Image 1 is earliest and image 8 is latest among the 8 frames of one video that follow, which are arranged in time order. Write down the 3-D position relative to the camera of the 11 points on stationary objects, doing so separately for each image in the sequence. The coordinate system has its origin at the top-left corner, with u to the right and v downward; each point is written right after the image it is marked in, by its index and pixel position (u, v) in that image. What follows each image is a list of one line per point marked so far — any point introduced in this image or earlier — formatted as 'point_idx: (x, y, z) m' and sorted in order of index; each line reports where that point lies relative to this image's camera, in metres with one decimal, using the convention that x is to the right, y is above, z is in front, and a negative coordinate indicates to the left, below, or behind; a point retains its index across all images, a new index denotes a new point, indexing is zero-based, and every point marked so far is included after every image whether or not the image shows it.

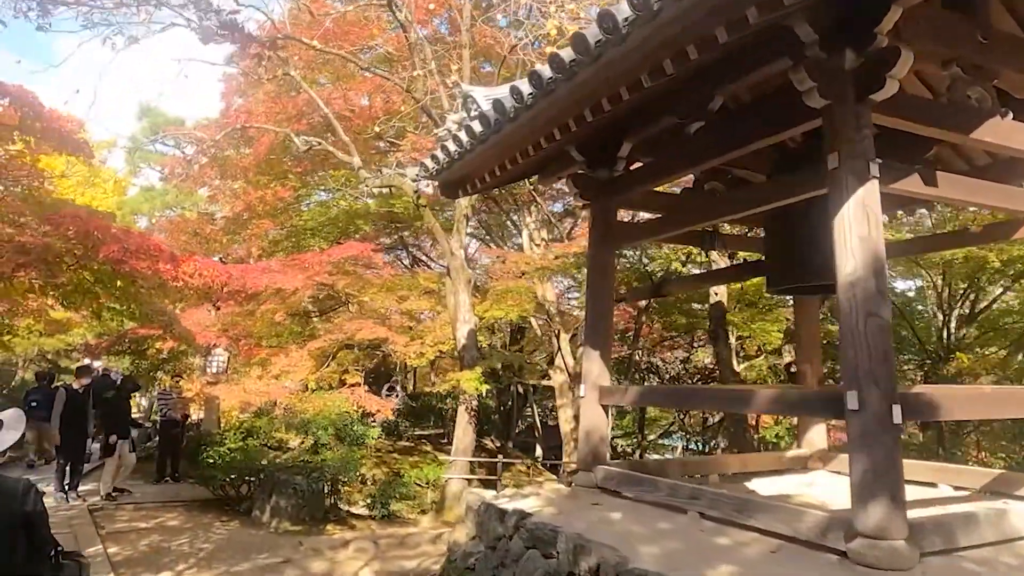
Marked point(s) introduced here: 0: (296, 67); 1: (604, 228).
0: (-3.1, +3.2, +10.0) m
1: (+0.8, +0.5, +6.0) m
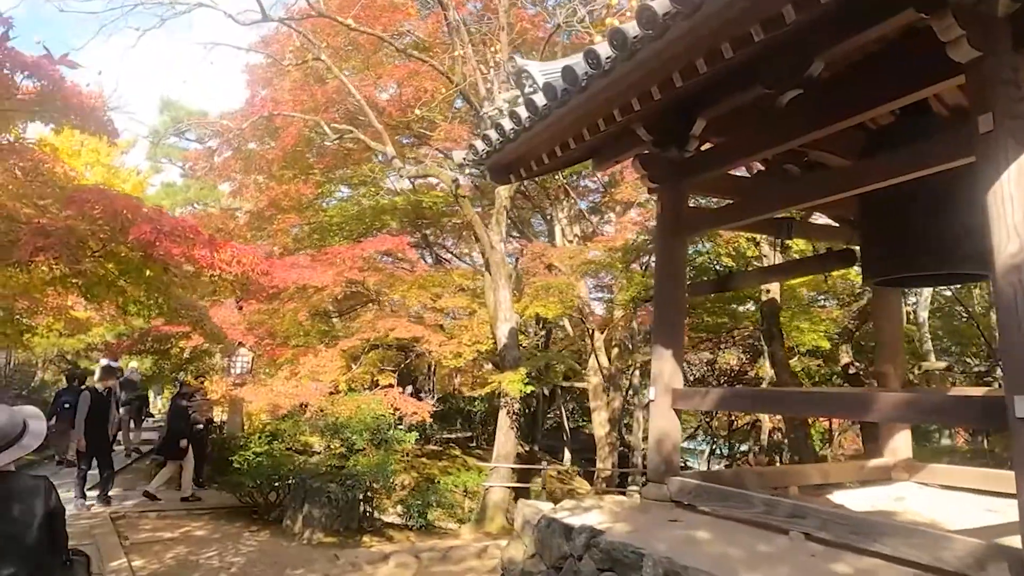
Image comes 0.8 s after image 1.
0: (-2.5, +3.2, +9.5) m
1: (+1.3, +0.6, +5.4) m
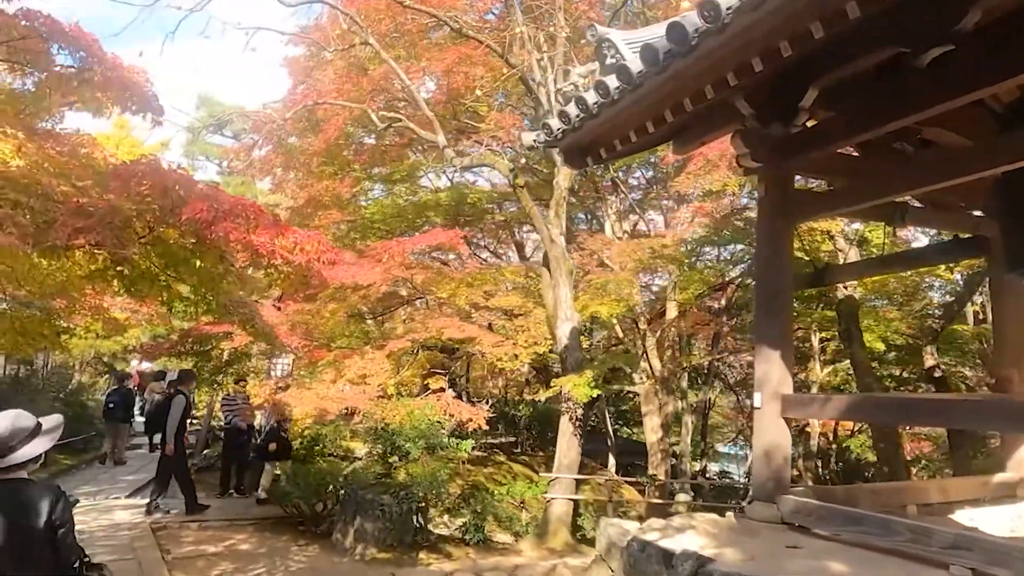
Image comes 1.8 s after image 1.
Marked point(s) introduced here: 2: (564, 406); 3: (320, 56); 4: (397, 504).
0: (-1.8, +3.3, +9.0) m
1: (+1.8, +0.6, +4.8) m
2: (+0.6, -1.3, +7.6) m
3: (-2.9, +3.4, +10.3) m
4: (-1.1, -2.1, +6.9) m
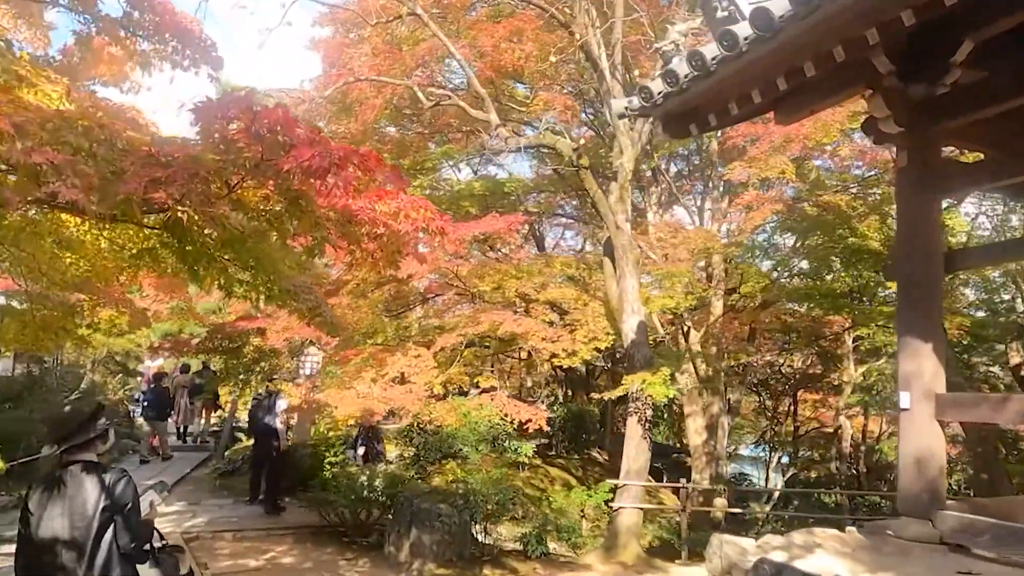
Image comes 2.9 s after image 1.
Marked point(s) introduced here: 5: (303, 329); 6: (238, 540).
0: (-1.2, +3.4, +8.4) m
1: (+2.4, +0.7, +4.2) m
2: (+1.2, -1.2, +7.0) m
3: (-2.2, +3.5, +9.7) m
4: (-0.5, -2.0, +6.2) m
5: (-2.4, -0.5, +7.9) m
6: (-2.7, -2.5, +6.9) m
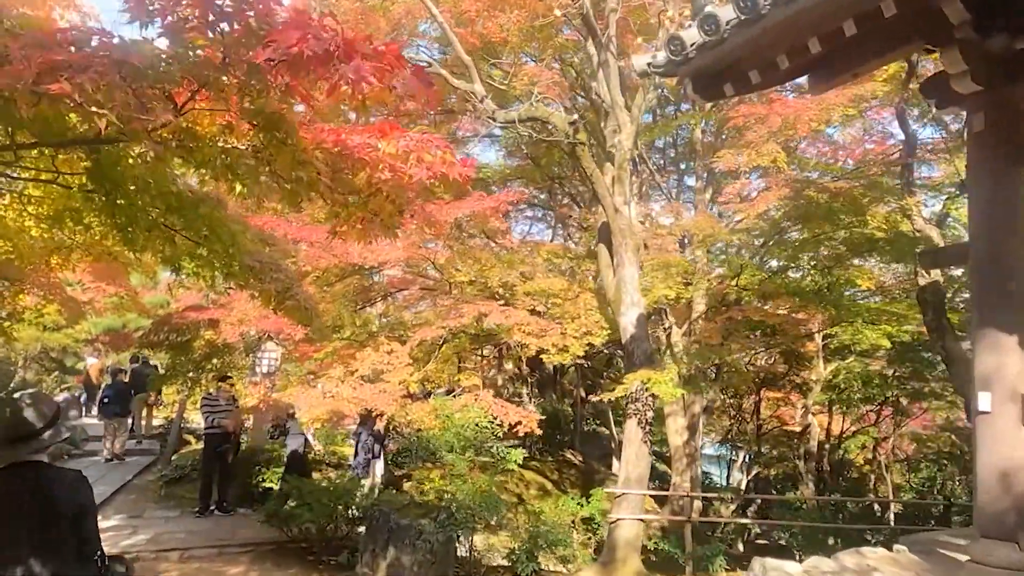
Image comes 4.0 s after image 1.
0: (-1.3, +3.5, +7.7) m
1: (+2.5, +0.8, +3.6) m
2: (+1.1, -1.1, +6.3) m
3: (-2.5, +3.7, +8.9) m
4: (-0.6, -1.9, +5.5) m
5: (-2.5, -0.3, +7.0) m
6: (-2.8, -2.4, +6.0) m
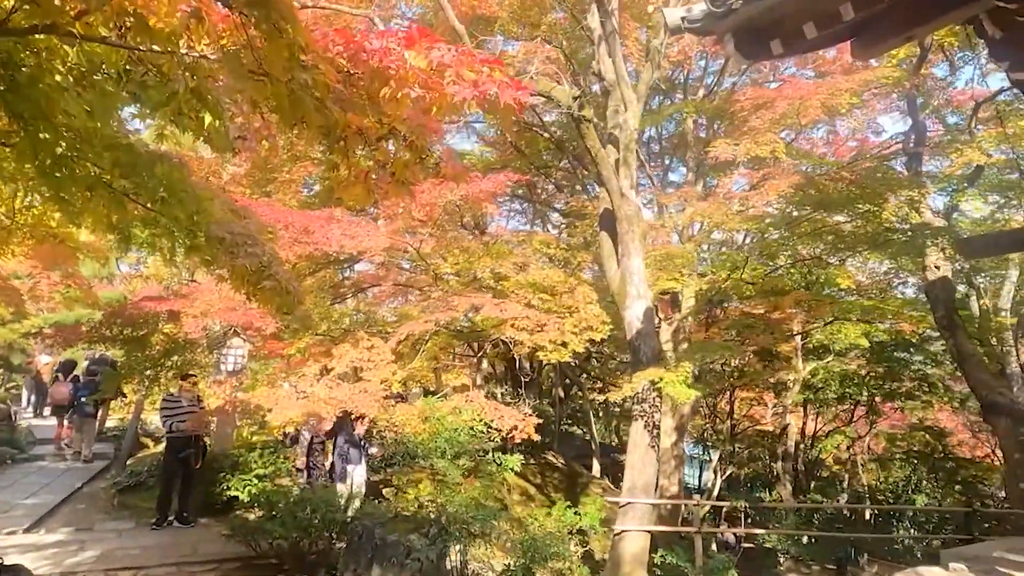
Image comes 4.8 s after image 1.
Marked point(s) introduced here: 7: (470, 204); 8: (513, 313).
0: (-1.4, +3.6, +7.0) m
1: (+2.6, +0.9, +3.2) m
2: (+1.1, -1.0, +5.8) m
3: (-2.6, +3.8, +8.2) m
4: (-0.6, -1.8, +4.9) m
5: (-2.6, -0.2, +6.4) m
6: (-2.9, -2.3, +5.4) m
7: (-0.4, +0.8, +6.8) m
8: (0.0, -0.2, +6.3) m
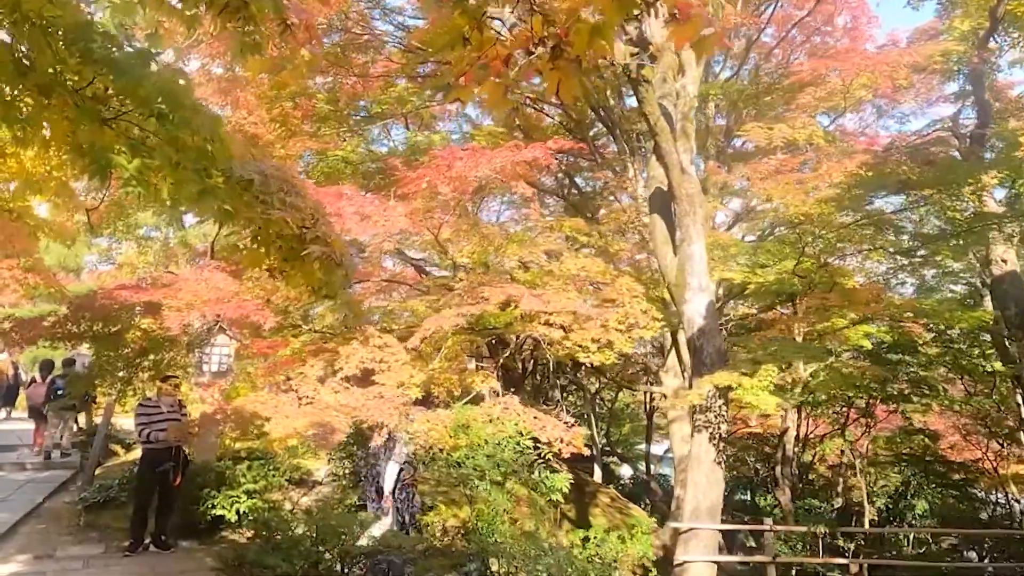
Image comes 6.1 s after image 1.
0: (-1.1, +3.7, +6.1) m
1: (+3.0, +0.9, +2.4) m
2: (+1.4, -0.9, +5.0) m
3: (-2.3, +3.9, +7.3) m
4: (-0.3, -1.7, +4.1) m
5: (-2.3, -0.1, +5.4) m
6: (-2.6, -2.2, +4.4) m
7: (-0.1, +0.9, +5.9) m
8: (+0.3, -0.2, +5.5) m
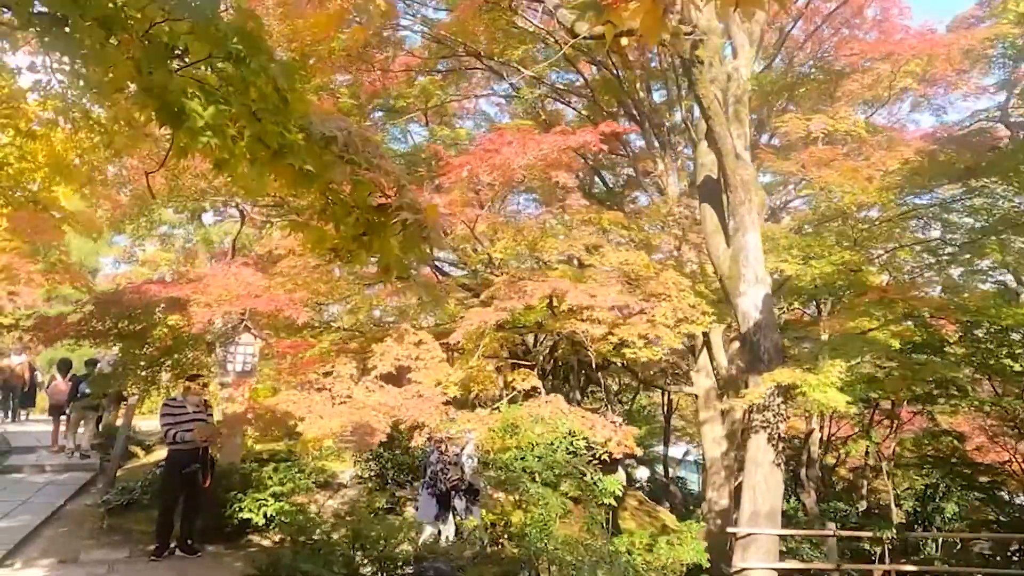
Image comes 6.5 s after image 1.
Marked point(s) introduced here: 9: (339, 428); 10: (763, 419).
0: (-0.8, +3.7, +5.9) m
1: (+3.3, +1.0, +2.2) m
2: (+1.7, -0.9, +4.8) m
3: (-2.0, +3.9, +7.1) m
4: (+0.1, -1.7, +3.8) m
5: (-2.0, -0.1, +5.2) m
6: (-2.2, -2.1, +4.2) m
7: (+0.2, +0.9, +5.7) m
8: (+0.6, -0.1, +5.2) m
9: (-1.2, -0.9, +4.7) m
10: (+1.7, -0.9, +4.8) m
